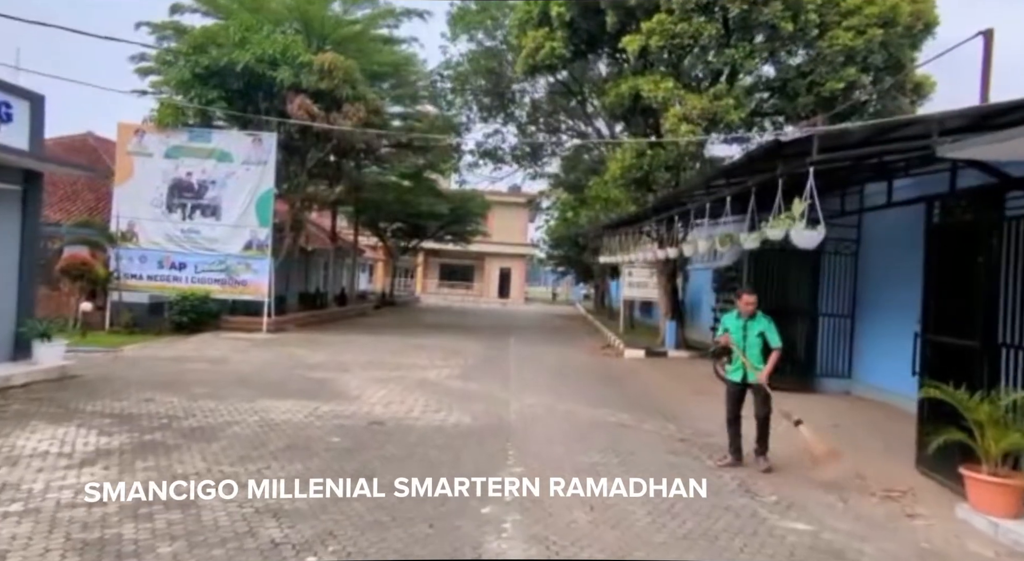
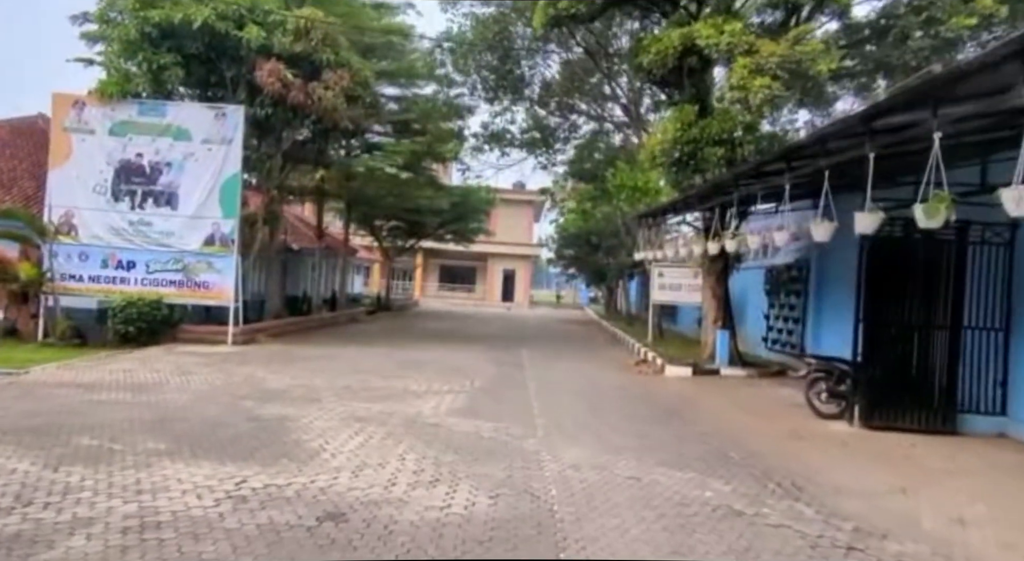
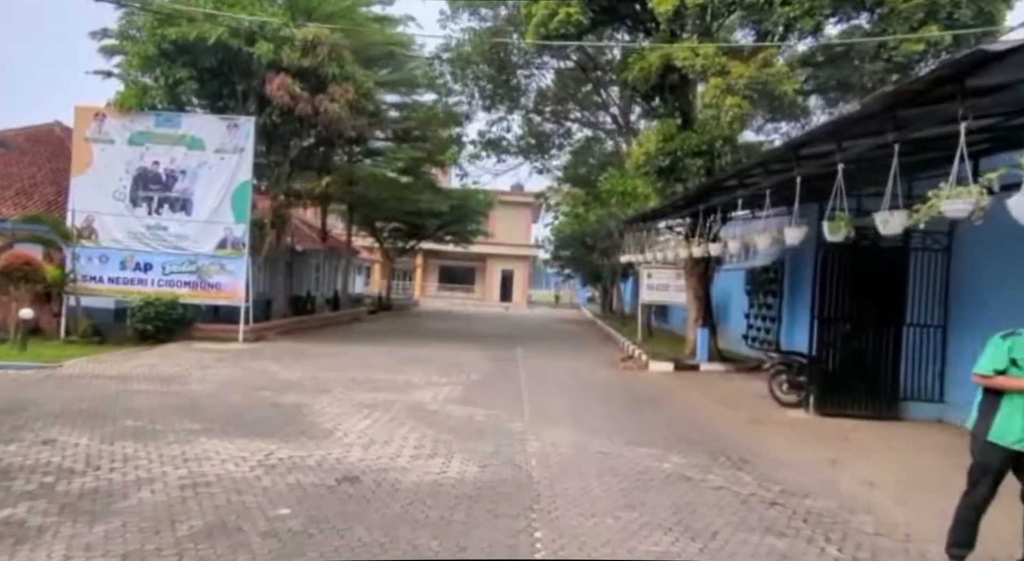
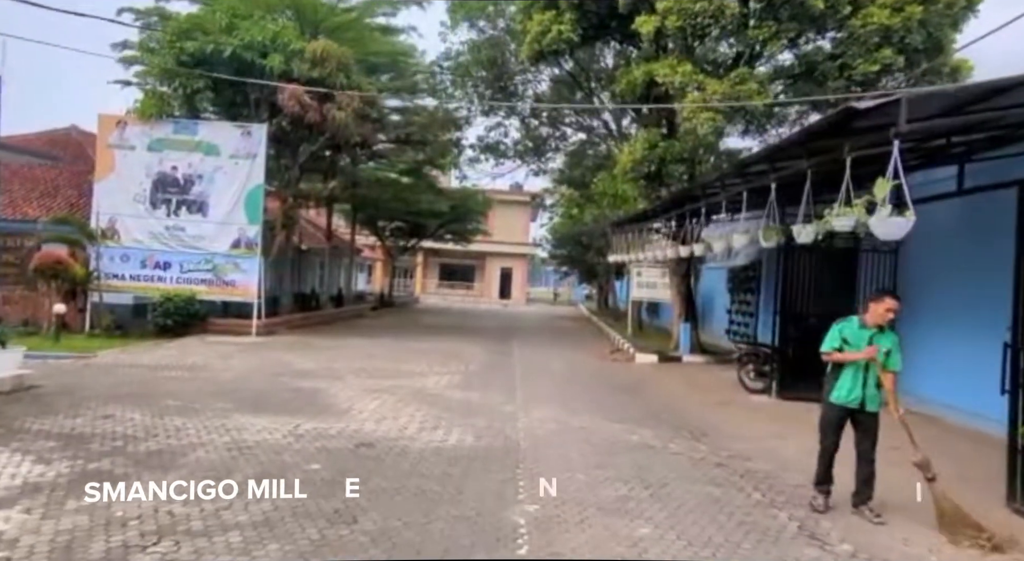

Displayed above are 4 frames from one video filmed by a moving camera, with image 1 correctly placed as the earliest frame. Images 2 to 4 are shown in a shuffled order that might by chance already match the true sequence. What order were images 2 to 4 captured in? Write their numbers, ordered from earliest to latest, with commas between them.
4, 3, 2
